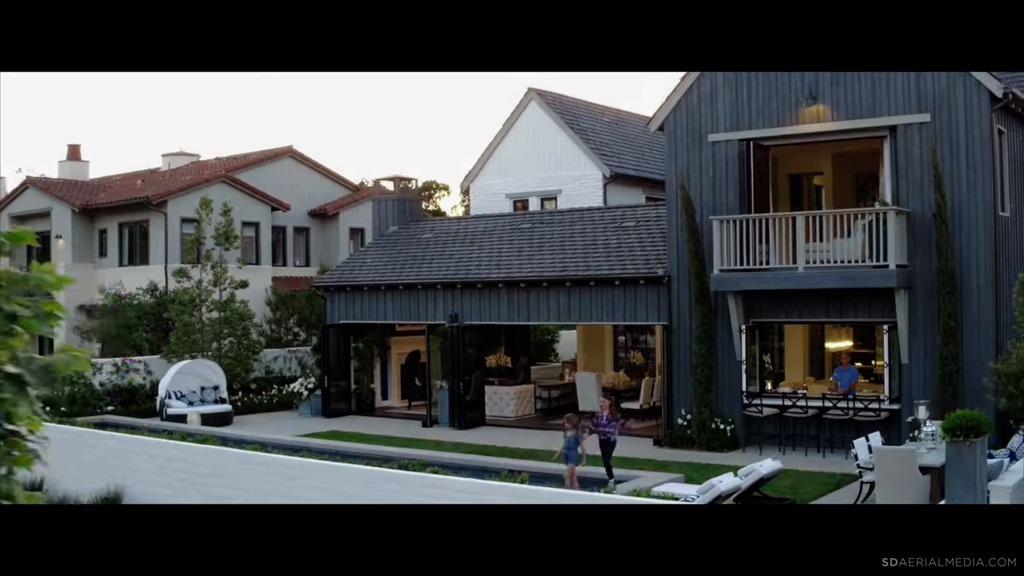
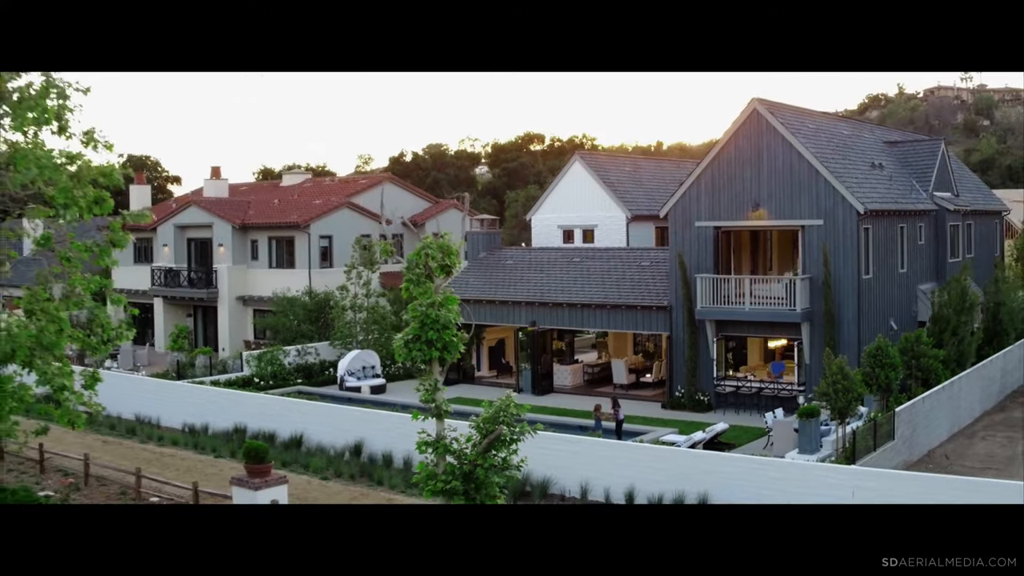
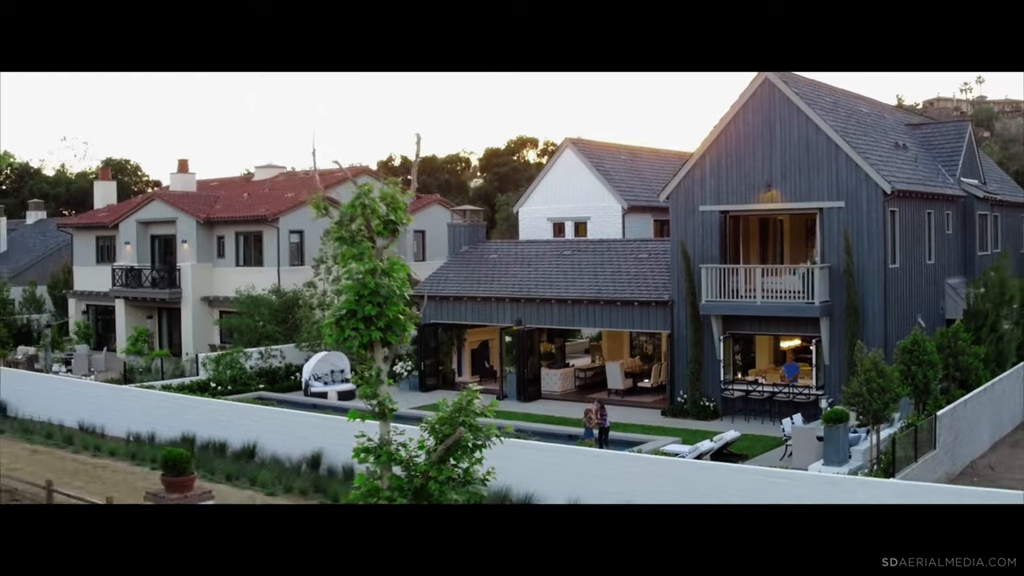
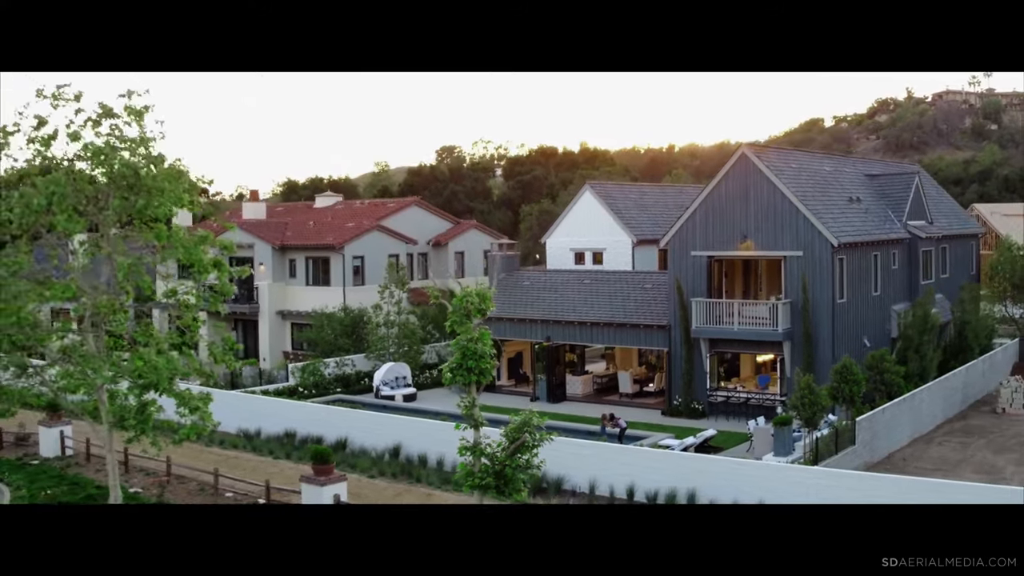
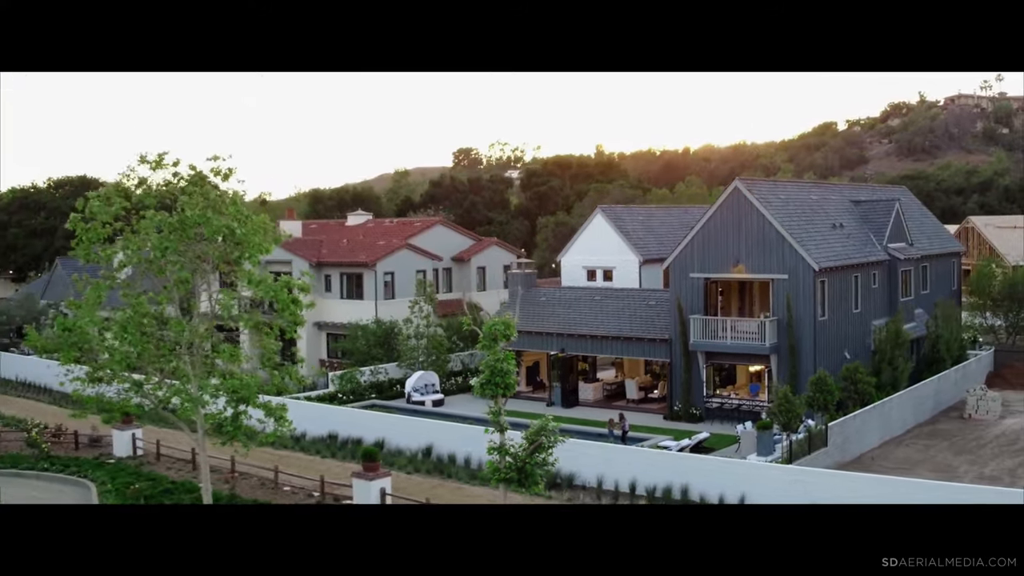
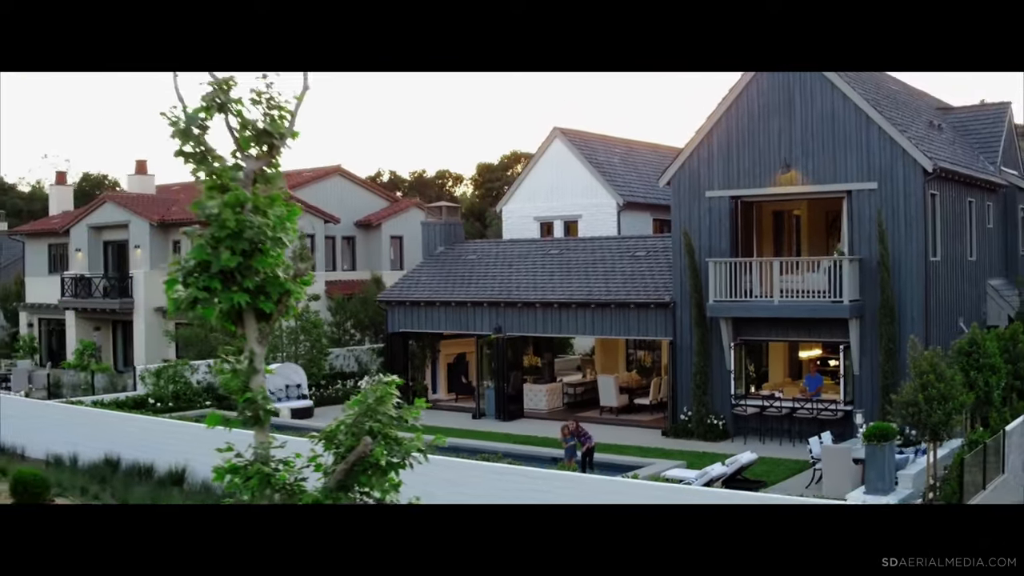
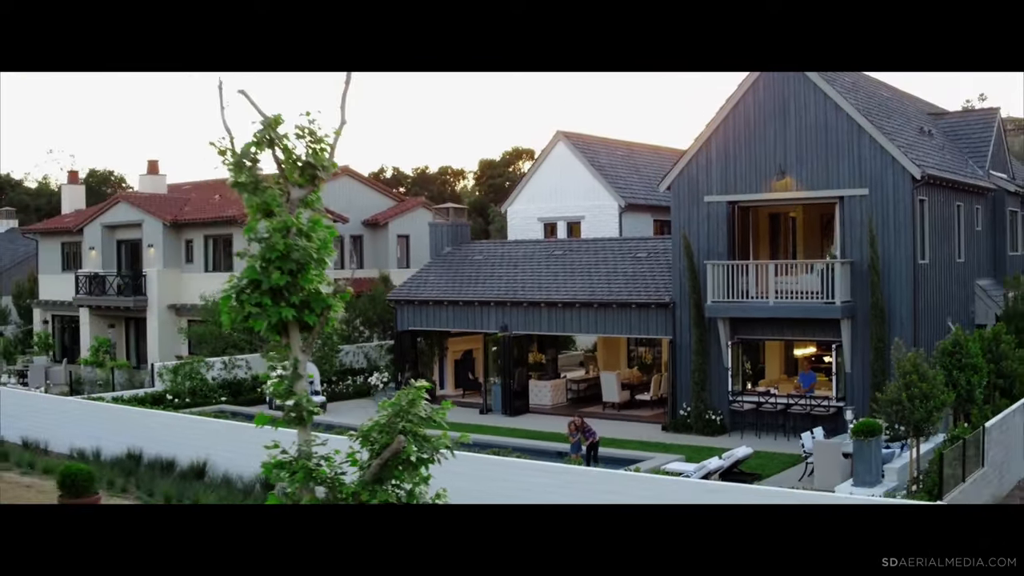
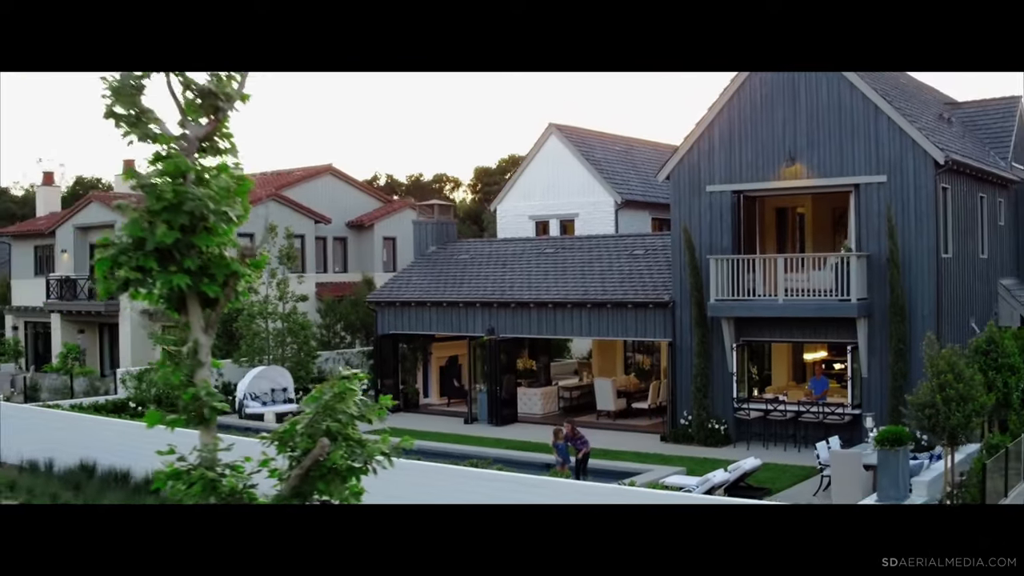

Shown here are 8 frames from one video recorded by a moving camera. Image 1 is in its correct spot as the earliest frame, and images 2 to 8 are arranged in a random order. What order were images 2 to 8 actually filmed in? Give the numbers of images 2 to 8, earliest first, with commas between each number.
8, 6, 7, 3, 2, 4, 5
